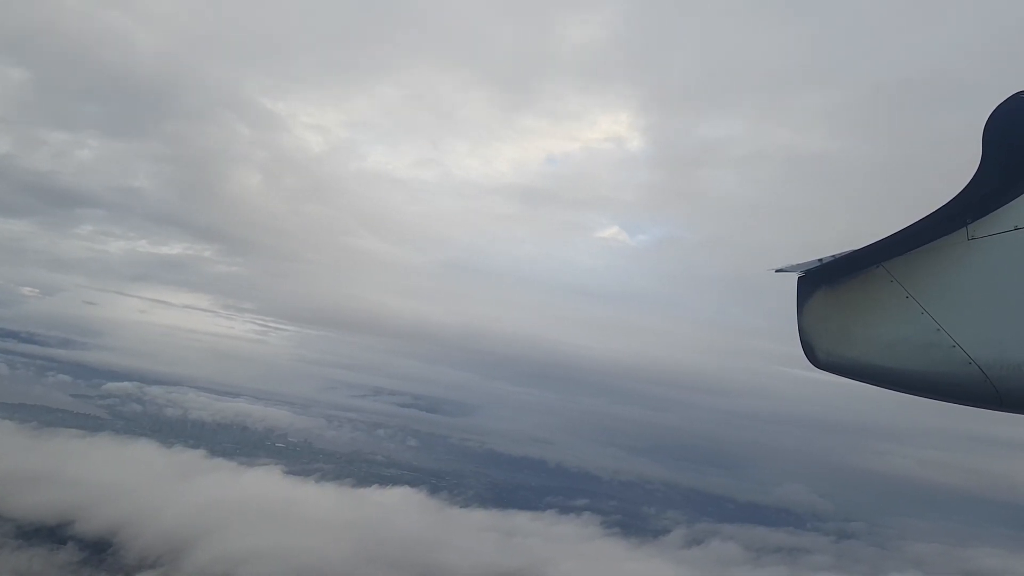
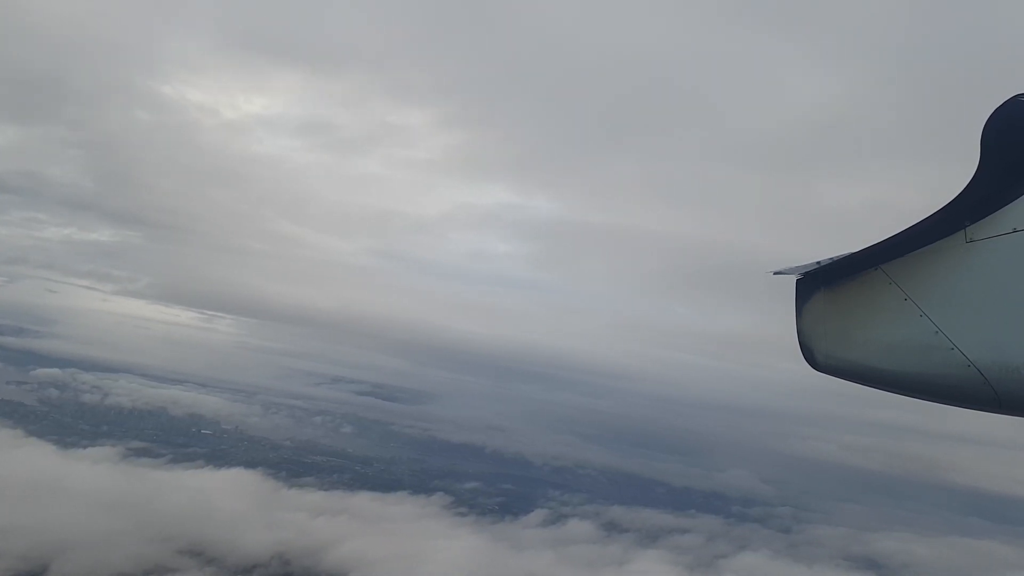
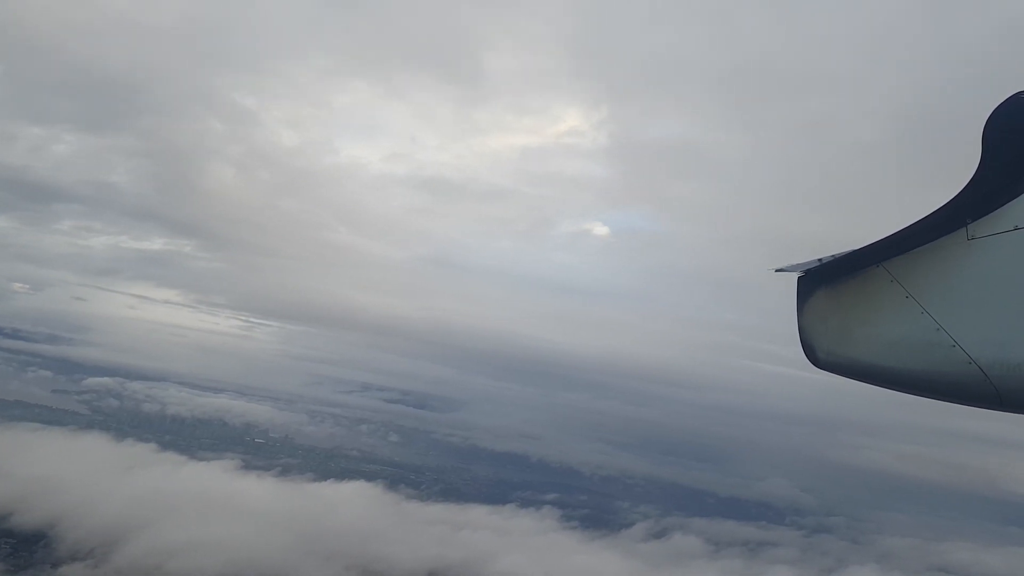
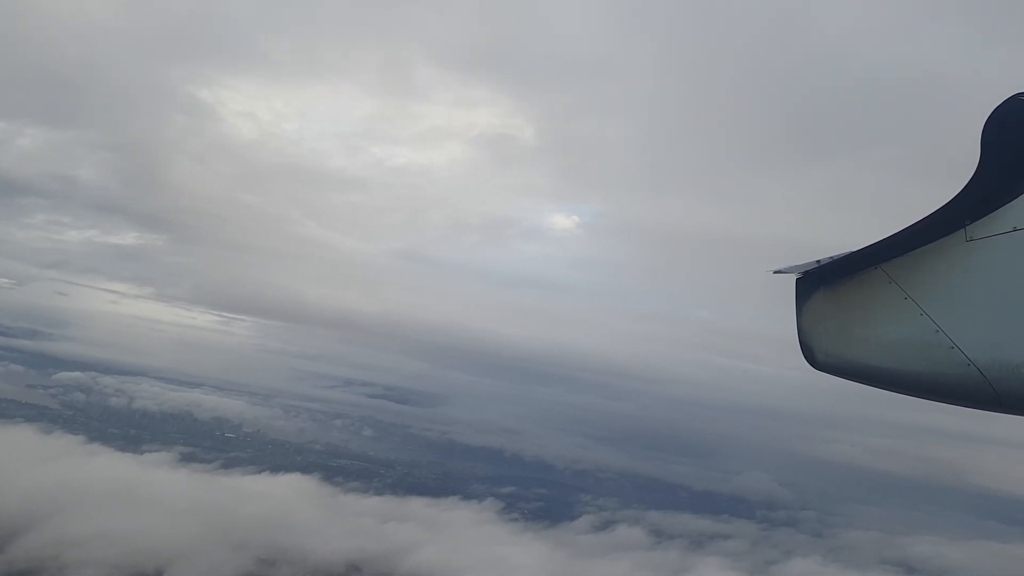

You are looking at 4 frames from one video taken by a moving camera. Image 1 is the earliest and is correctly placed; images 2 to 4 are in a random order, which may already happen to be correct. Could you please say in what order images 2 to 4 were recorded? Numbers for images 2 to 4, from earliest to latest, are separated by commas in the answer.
3, 4, 2
